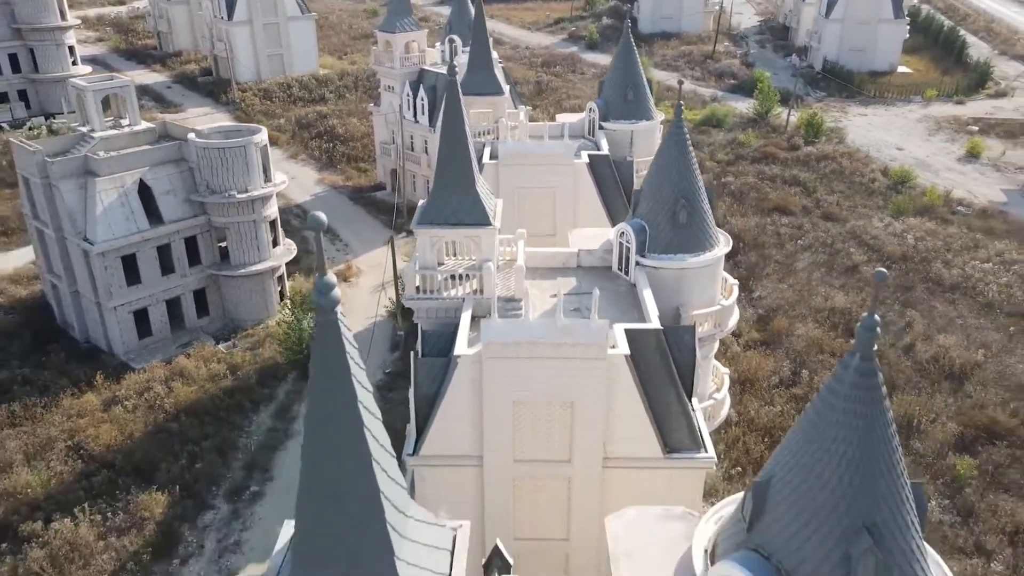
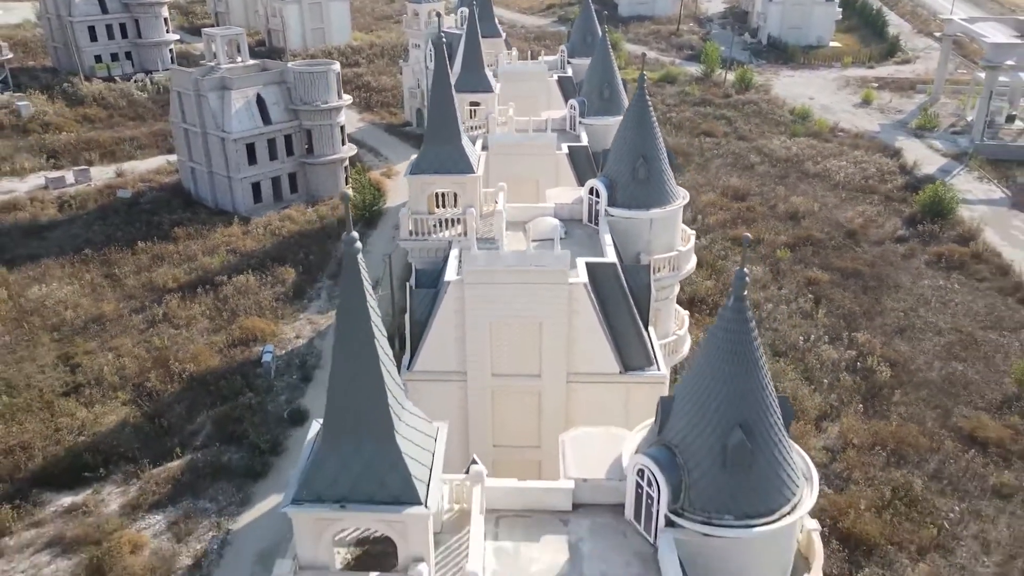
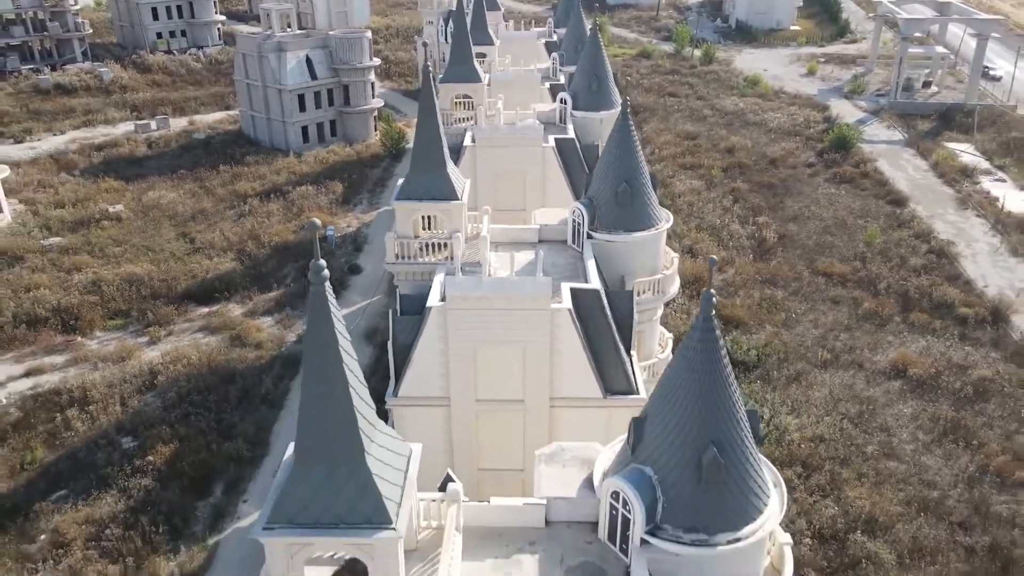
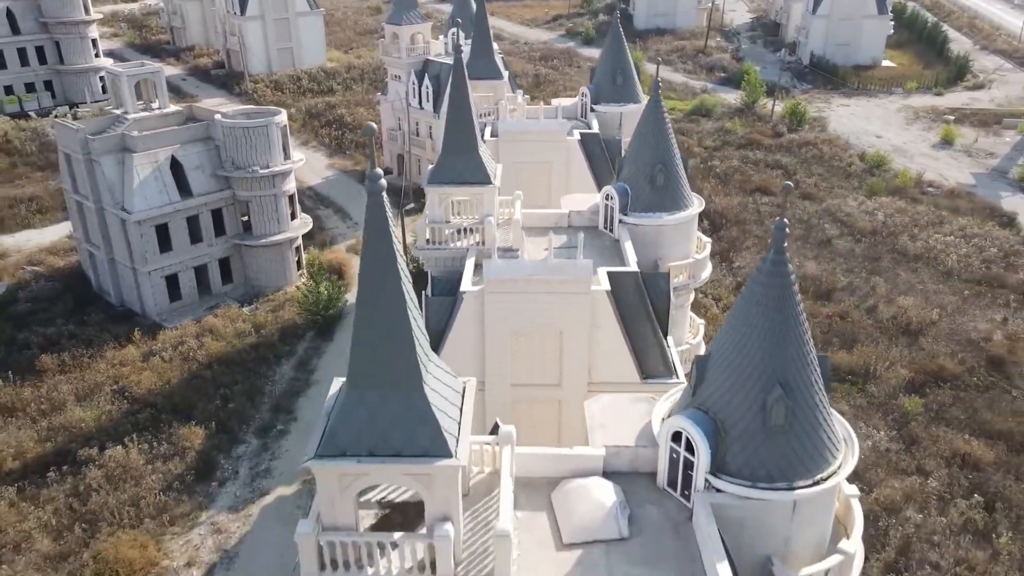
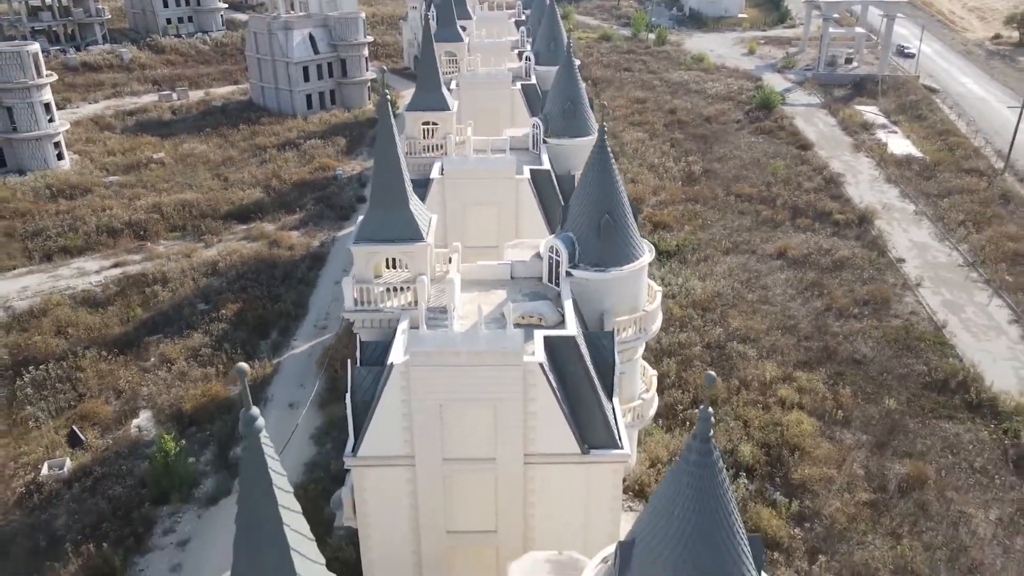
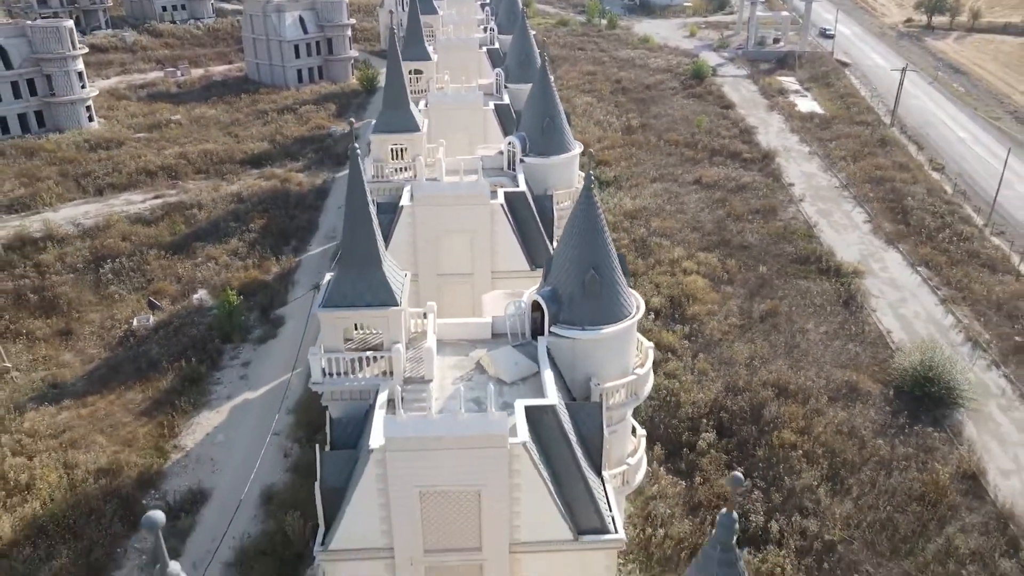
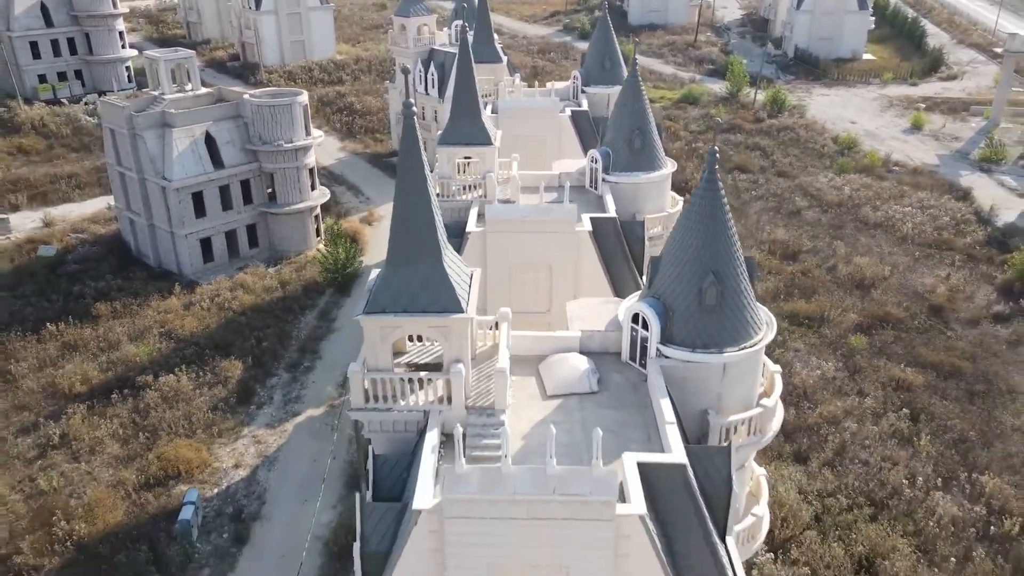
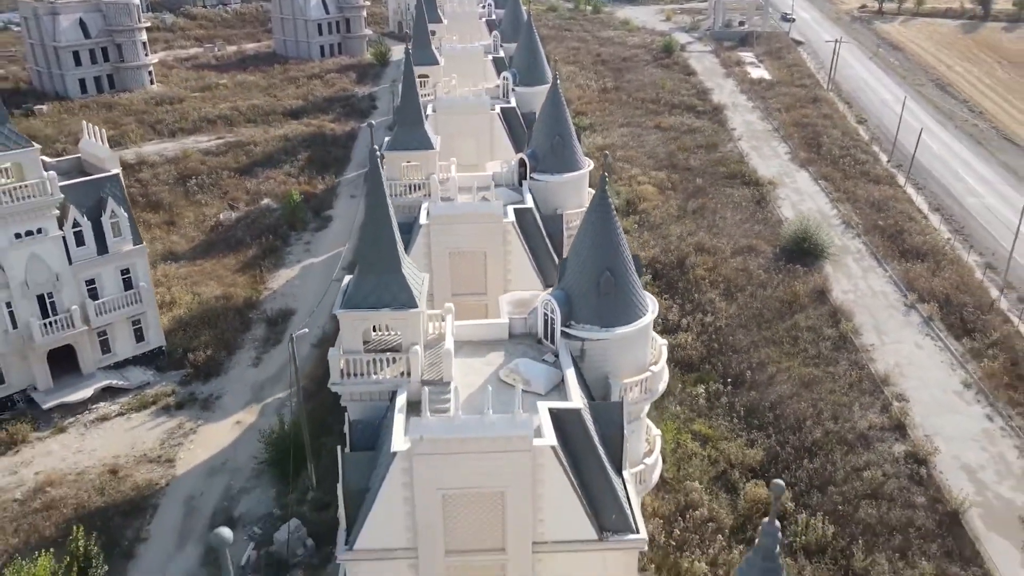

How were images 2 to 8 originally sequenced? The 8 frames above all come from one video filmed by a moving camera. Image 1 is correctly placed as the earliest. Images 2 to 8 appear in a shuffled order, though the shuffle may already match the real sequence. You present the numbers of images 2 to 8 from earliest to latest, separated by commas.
4, 7, 2, 3, 5, 6, 8
